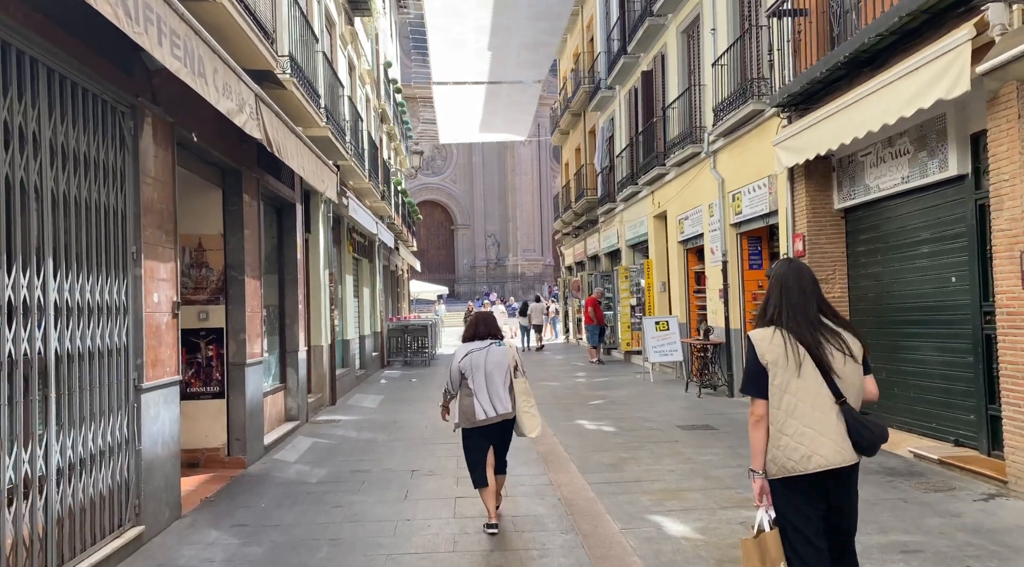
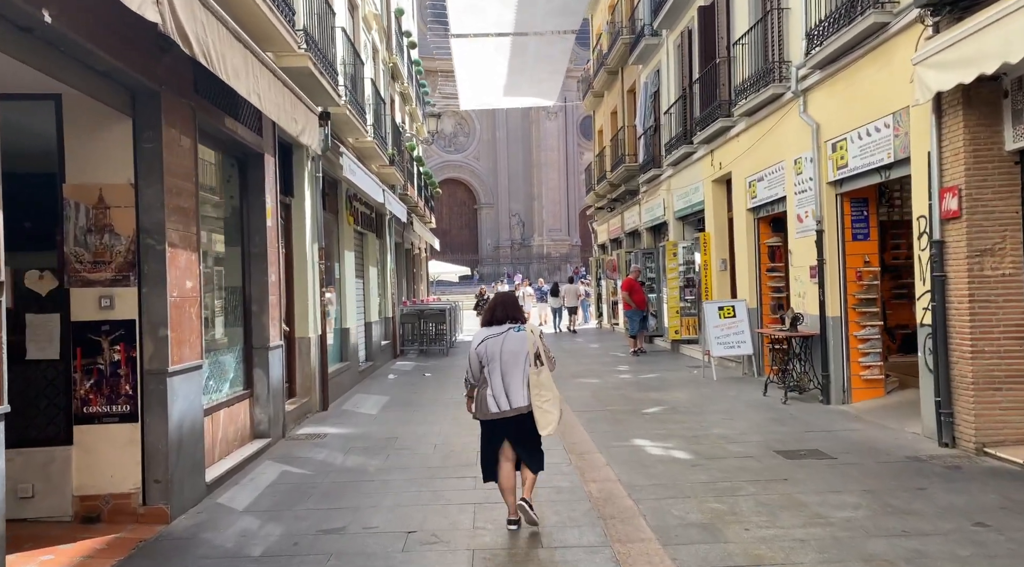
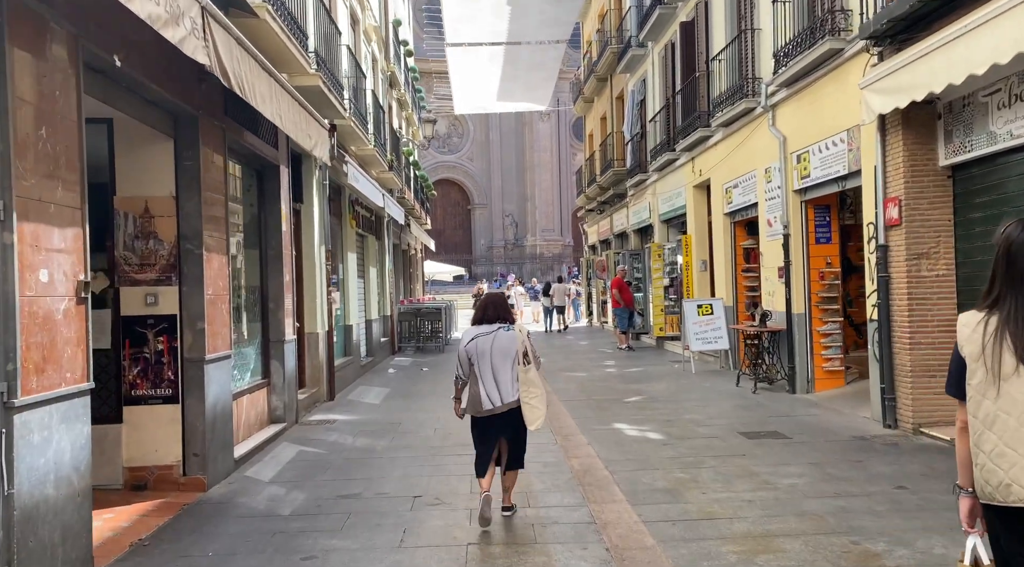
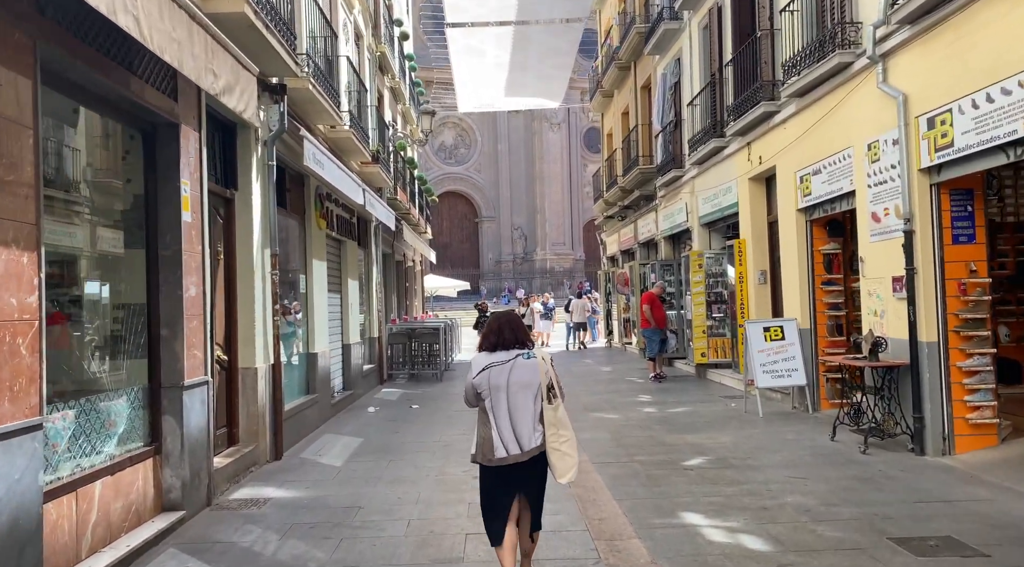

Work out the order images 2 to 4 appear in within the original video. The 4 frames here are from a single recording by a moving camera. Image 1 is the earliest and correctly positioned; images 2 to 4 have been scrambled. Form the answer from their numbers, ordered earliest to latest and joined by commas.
3, 2, 4
